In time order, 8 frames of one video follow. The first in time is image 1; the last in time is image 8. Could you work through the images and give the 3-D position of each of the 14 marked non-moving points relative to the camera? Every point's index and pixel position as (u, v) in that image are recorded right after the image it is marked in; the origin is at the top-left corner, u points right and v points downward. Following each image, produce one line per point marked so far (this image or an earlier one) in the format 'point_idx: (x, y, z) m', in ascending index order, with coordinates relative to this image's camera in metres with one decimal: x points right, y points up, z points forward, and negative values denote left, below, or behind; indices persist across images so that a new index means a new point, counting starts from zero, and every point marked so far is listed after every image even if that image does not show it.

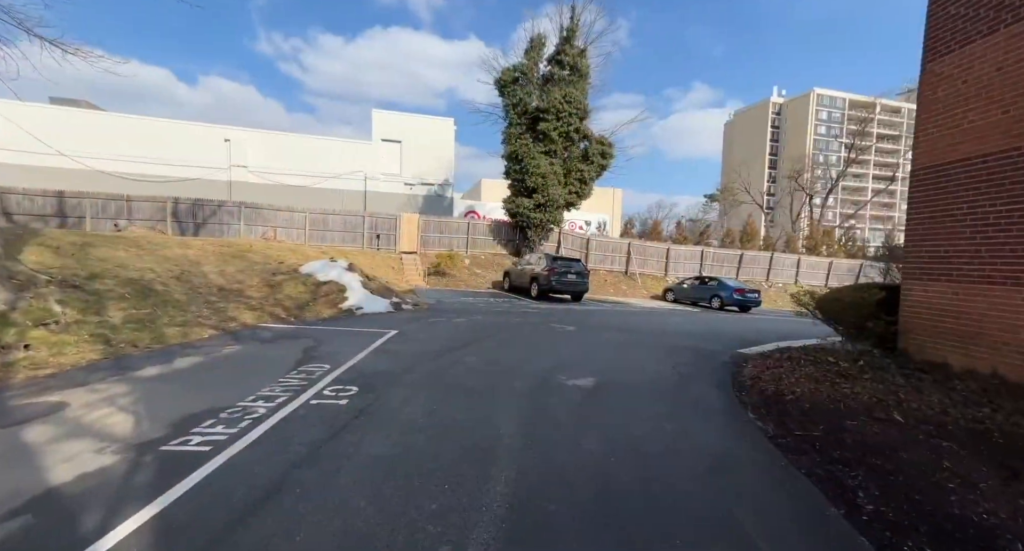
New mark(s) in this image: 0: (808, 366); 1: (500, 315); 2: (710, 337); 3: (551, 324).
0: (+4.5, -1.4, +6.7) m
1: (-0.4, -1.1, +12.0) m
2: (+4.9, -1.5, +10.7) m
3: (+1.0, -1.2, +10.7) m
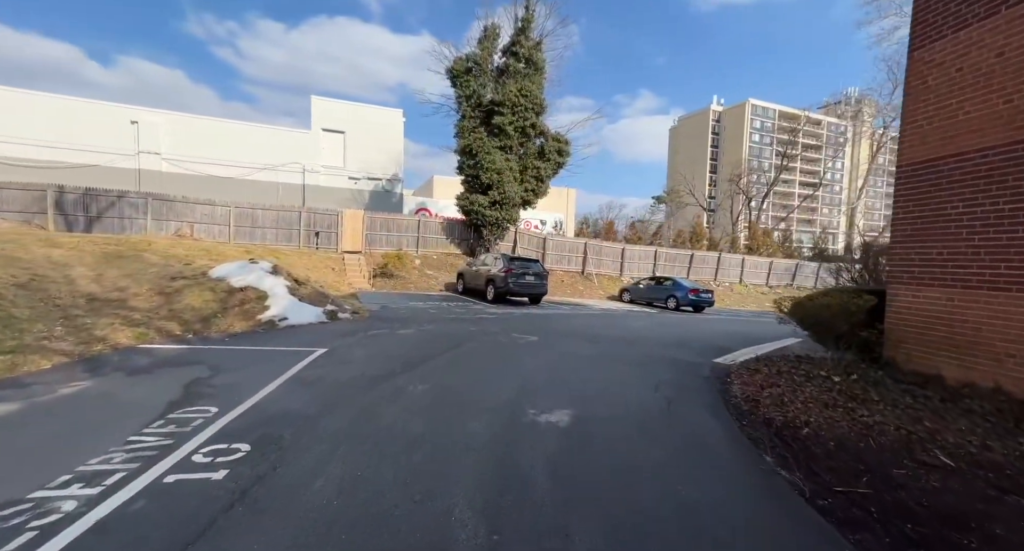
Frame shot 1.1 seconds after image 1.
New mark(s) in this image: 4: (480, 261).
0: (+3.9, -1.5, +5.9) m
1: (-1.5, -1.1, +10.7) m
2: (+3.9, -1.6, +10.0) m
3: (0.0, -1.3, +9.6) m
4: (-1.2, +0.6, +17.2) m
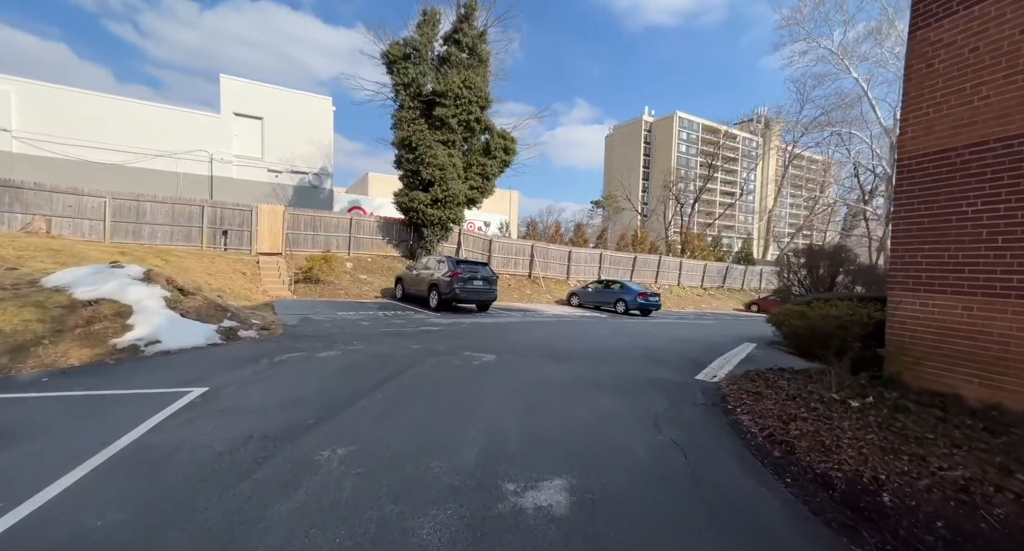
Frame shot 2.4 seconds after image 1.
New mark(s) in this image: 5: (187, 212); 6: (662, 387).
0: (+3.5, -1.5, +4.9) m
1: (-2.5, -1.3, +8.8) m
2: (+3.0, -1.7, +8.9) m
3: (-0.9, -1.4, +7.9) m
4: (-3.2, +0.4, +15.4) m
5: (-12.5, +2.5, +16.9) m
6: (+2.3, -1.7, +6.6) m
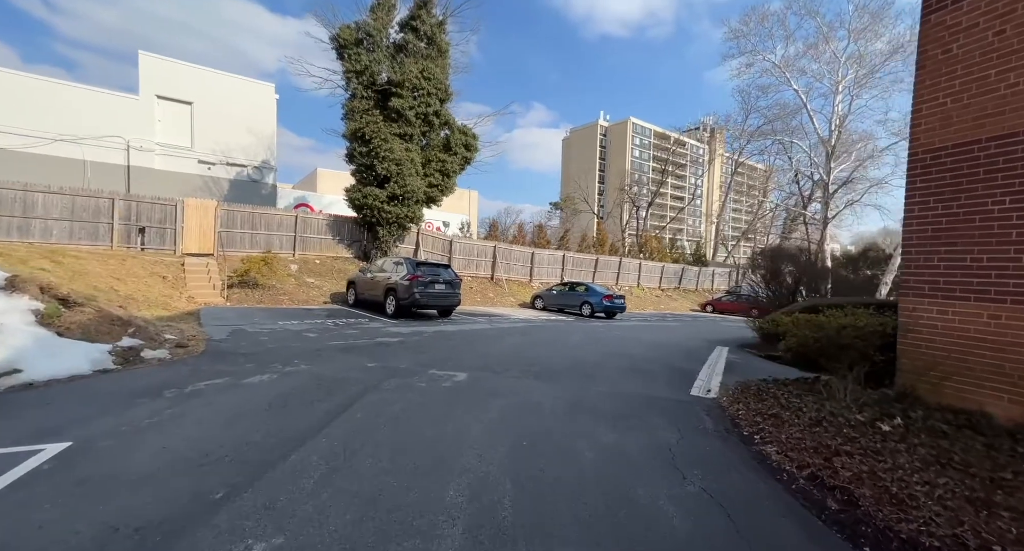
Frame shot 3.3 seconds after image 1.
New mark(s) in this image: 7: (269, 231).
0: (+3.4, -1.6, +4.1) m
1: (-3.0, -1.3, +7.5) m
2: (+2.4, -1.8, +8.1) m
3: (-1.3, -1.5, +6.8) m
4: (-4.3, +0.3, +14.0) m
5: (-13.7, +2.3, +14.5) m
6: (+2.0, -1.8, +5.8) m
7: (-10.1, +1.9, +18.2) m
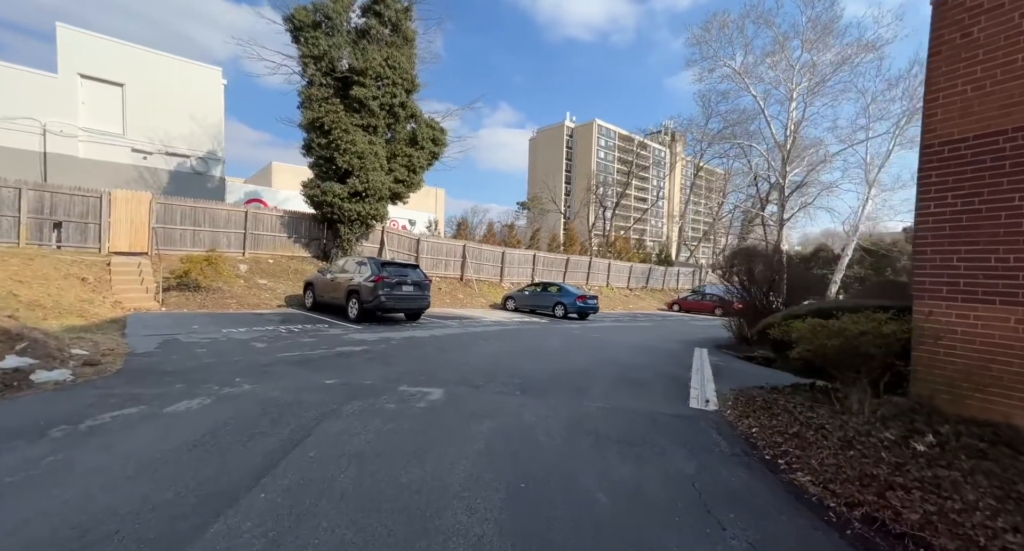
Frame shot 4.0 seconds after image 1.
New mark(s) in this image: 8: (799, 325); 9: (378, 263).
0: (+3.3, -1.6, +3.6) m
1: (-3.3, -1.4, +6.4) m
2: (+2.1, -1.8, +7.4) m
3: (-1.5, -1.5, +5.8) m
4: (-5.1, +0.3, +12.8) m
5: (-14.5, +2.3, +12.6) m
6: (+1.8, -1.8, +5.1) m
7: (-11.2, +1.8, +16.5) m
8: (+3.7, -0.6, +5.7) m
9: (-3.6, +0.3, +11.9) m
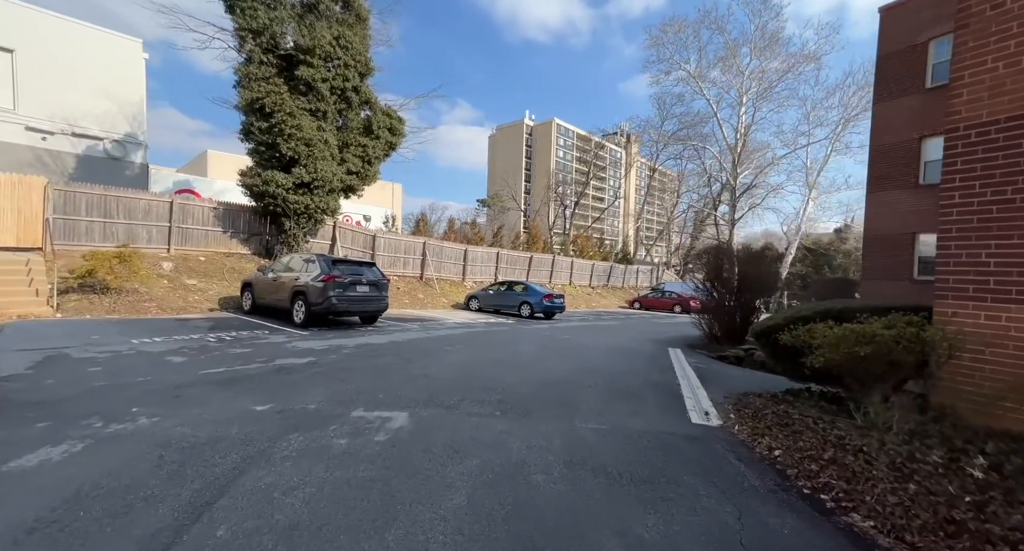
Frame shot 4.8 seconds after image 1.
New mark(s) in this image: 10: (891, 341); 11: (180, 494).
0: (+3.3, -1.6, +2.9) m
1: (-3.6, -1.4, +5.1) m
2: (+1.7, -1.7, +6.6) m
3: (-1.8, -1.5, +4.7) m
4: (-5.9, +0.3, +11.3) m
5: (-15.4, +2.3, +10.2) m
6: (+1.7, -1.8, +4.3) m
7: (-12.4, +1.8, +14.4) m
8: (+3.5, -0.6, +5.0) m
9: (-4.4, +0.4, +10.6) m
10: (+3.8, -0.7, +4.4) m
11: (-2.3, -1.5, +3.0) m
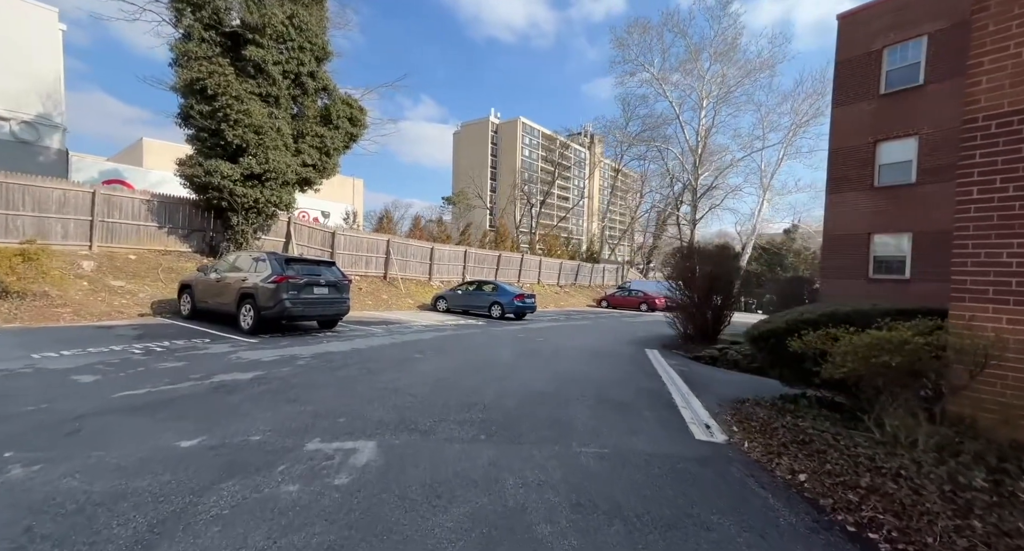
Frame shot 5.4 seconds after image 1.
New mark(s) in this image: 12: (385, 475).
0: (+3.3, -1.6, +2.5) m
1: (-3.7, -1.4, +4.1) m
2: (+1.5, -1.8, +6.0) m
3: (-1.8, -1.5, +3.8) m
4: (-6.5, +0.3, +10.1) m
5: (-15.9, +2.3, +8.3) m
6: (+1.6, -1.8, +3.7) m
7: (-13.2, +1.8, +12.7) m
8: (+3.3, -0.6, +4.6) m
9: (-5.0, +0.4, +9.5) m
10: (+3.8, -0.7, +4.0) m
11: (-2.2, -1.5, +2.1) m
12: (-1.0, -1.6, +3.5) m
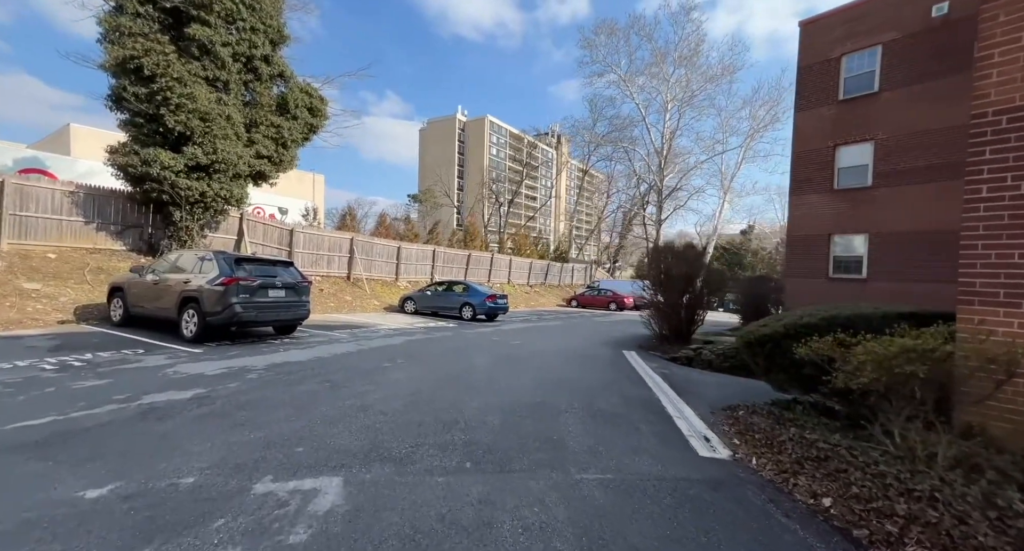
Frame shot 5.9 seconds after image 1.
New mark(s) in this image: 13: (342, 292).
0: (+3.4, -1.6, +2.1) m
1: (-3.7, -1.4, +3.3) m
2: (+1.2, -1.8, +5.6) m
3: (-1.9, -1.5, +3.1) m
4: (-7.0, +0.3, +9.0) m
5: (-16.2, +2.2, +6.5) m
6: (+1.6, -1.8, +3.2) m
7: (-13.9, +1.8, +11.1) m
8: (+3.2, -0.6, +4.2) m
9: (-5.4, +0.3, +8.5) m
10: (+3.7, -0.7, +3.7) m
11: (-2.1, -1.5, +1.3) m
12: (-1.1, -1.6, +2.8) m
13: (-7.5, -0.8, +19.4) m
